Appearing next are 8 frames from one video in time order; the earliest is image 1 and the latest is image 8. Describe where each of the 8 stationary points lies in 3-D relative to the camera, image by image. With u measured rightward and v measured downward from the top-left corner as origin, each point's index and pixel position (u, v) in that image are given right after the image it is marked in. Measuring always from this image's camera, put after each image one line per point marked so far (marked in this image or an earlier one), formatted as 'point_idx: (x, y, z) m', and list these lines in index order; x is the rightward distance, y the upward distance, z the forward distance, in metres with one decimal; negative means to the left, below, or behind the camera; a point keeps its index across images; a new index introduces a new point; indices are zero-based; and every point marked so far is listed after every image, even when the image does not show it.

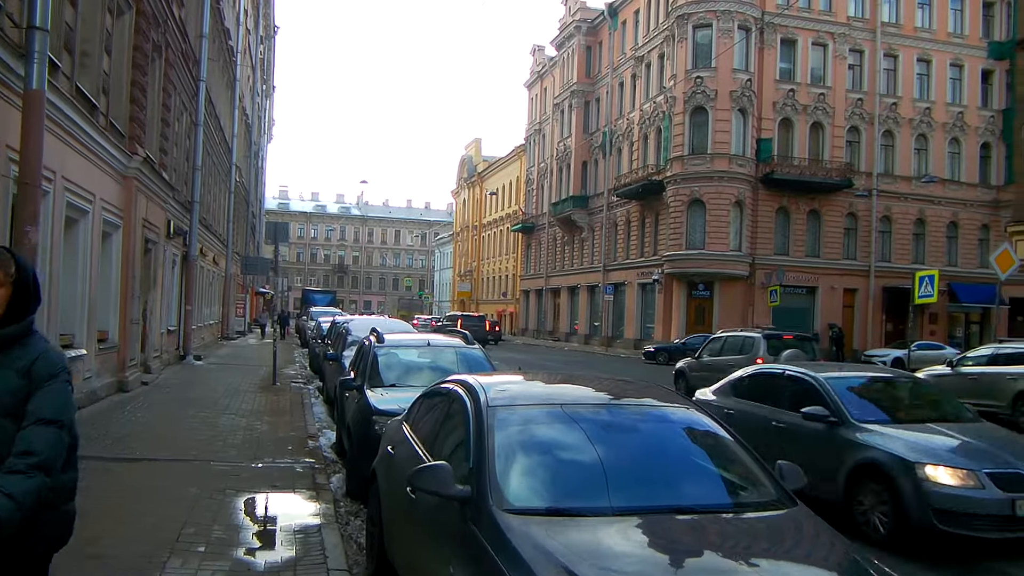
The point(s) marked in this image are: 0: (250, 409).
0: (-3.8, -1.8, +12.3) m
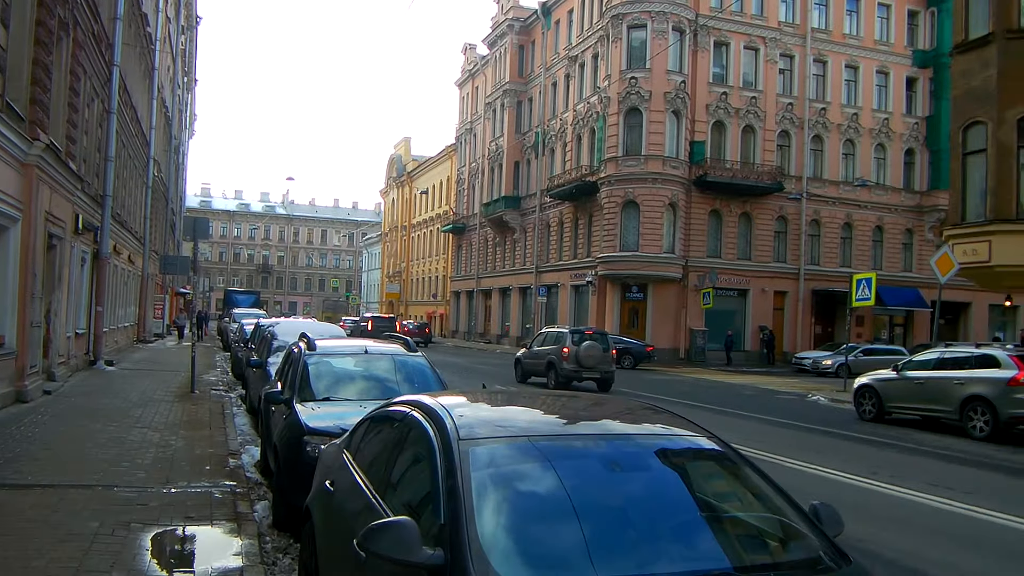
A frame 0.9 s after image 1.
0: (-4.6, -1.8, +11.1) m
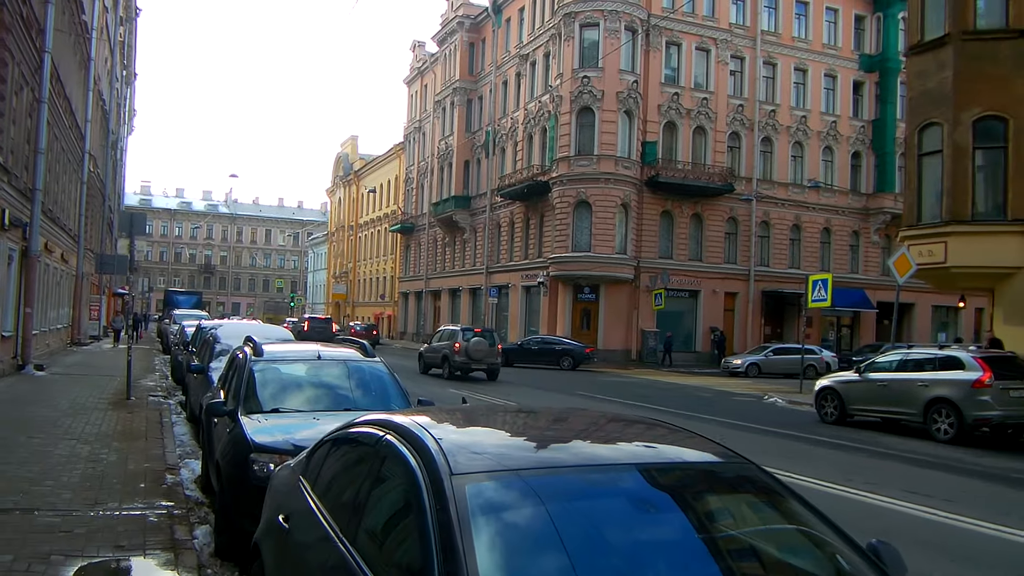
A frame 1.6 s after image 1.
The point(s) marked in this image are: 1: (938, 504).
0: (-5.1, -1.8, +10.2) m
1: (+4.8, -2.4, +9.3) m
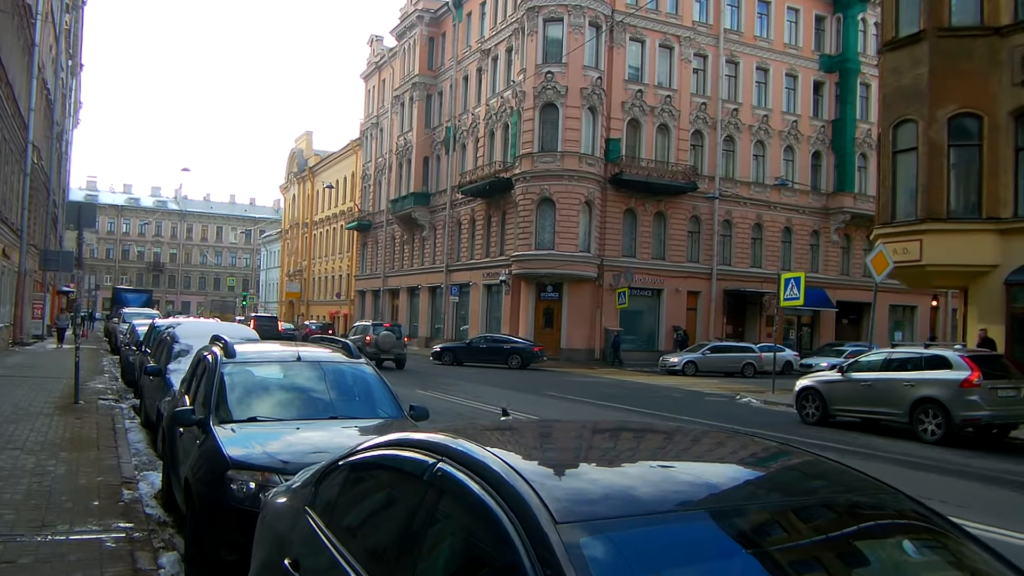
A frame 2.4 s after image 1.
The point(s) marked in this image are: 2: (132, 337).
0: (-5.3, -1.7, +9.3) m
1: (+4.7, -2.4, +9.0) m
2: (-8.8, -1.1, +19.3) m
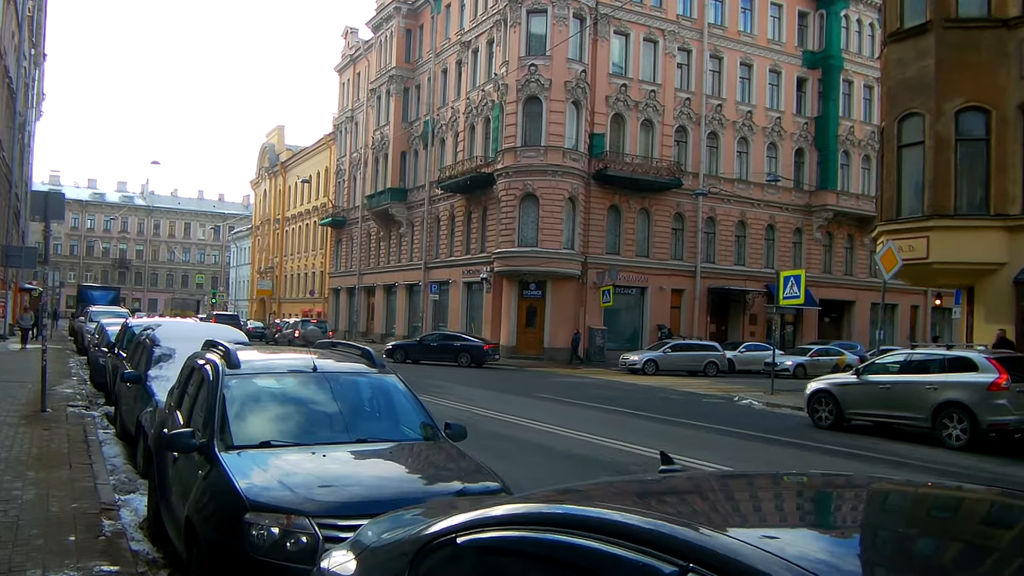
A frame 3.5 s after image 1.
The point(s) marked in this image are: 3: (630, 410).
0: (-5.0, -1.7, +8.3) m
1: (+4.9, -2.4, +8.3) m
2: (-9.0, -1.1, +18.2) m
3: (+2.8, -2.8, +19.0) m
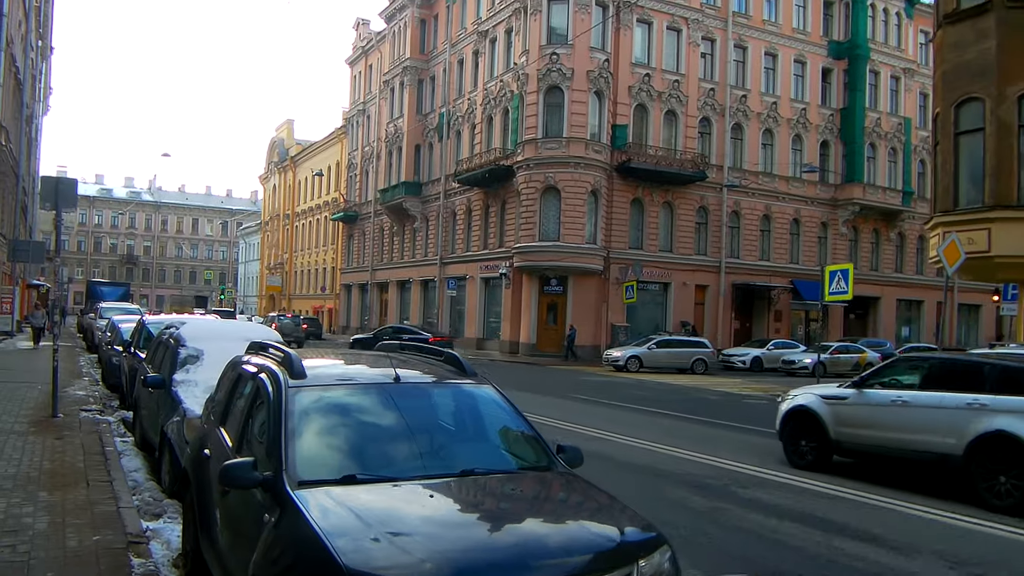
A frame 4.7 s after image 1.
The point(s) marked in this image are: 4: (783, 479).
0: (-4.4, -1.6, +7.3) m
1: (+5.5, -2.3, +7.3) m
2: (-8.3, -1.0, +17.2) m
3: (+3.6, -2.7, +18.0) m
4: (+3.1, -2.2, +9.6) m
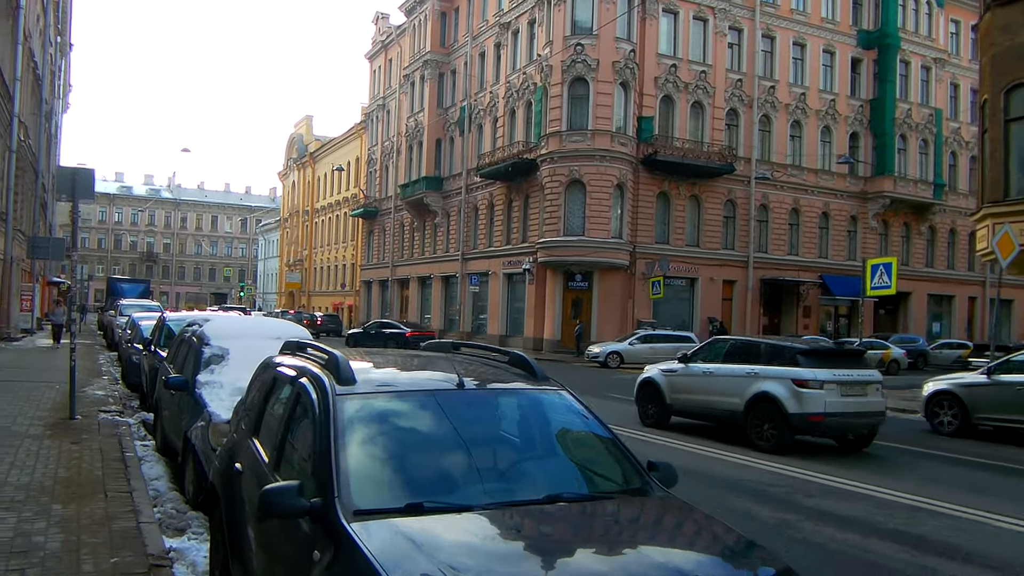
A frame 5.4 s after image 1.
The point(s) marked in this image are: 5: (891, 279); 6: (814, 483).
0: (-4.0, -1.6, +6.8) m
1: (+6.0, -2.2, +6.6) m
2: (-7.6, -0.9, +16.8) m
3: (+4.2, -2.6, +17.3) m
4: (+3.5, -2.1, +8.9) m
5: (+8.5, +0.2, +18.8) m
6: (+3.3, -2.1, +9.0) m
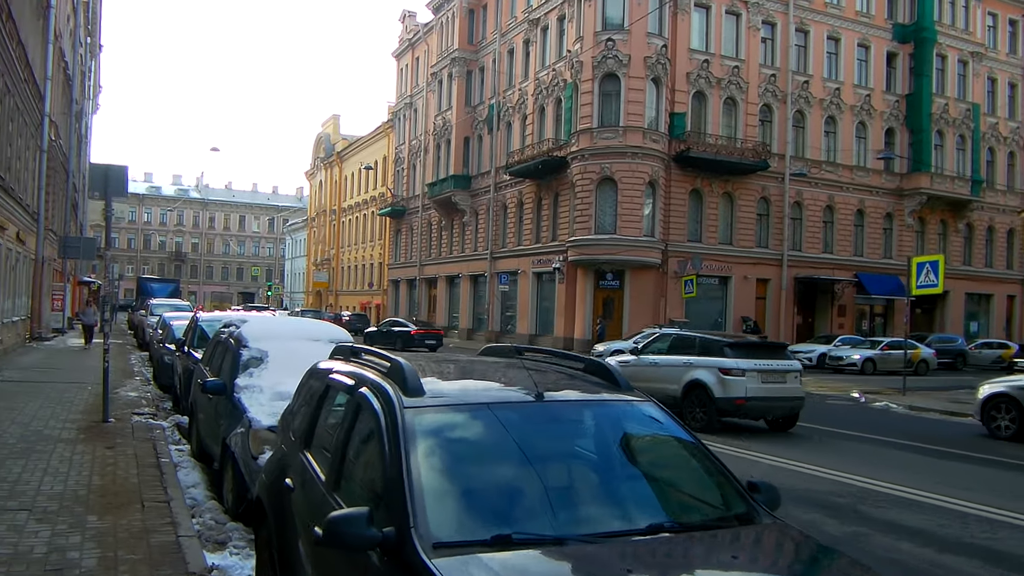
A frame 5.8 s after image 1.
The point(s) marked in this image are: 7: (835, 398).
0: (-3.5, -1.6, +6.5) m
1: (+6.4, -2.2, +6.0) m
2: (-6.9, -0.9, +16.6) m
3: (+4.9, -2.6, +16.8) m
4: (+4.0, -2.1, +8.4) m
5: (+9.3, +0.2, +18.1) m
6: (+3.7, -2.1, +8.5) m
7: (+7.6, -2.6, +19.6) m
